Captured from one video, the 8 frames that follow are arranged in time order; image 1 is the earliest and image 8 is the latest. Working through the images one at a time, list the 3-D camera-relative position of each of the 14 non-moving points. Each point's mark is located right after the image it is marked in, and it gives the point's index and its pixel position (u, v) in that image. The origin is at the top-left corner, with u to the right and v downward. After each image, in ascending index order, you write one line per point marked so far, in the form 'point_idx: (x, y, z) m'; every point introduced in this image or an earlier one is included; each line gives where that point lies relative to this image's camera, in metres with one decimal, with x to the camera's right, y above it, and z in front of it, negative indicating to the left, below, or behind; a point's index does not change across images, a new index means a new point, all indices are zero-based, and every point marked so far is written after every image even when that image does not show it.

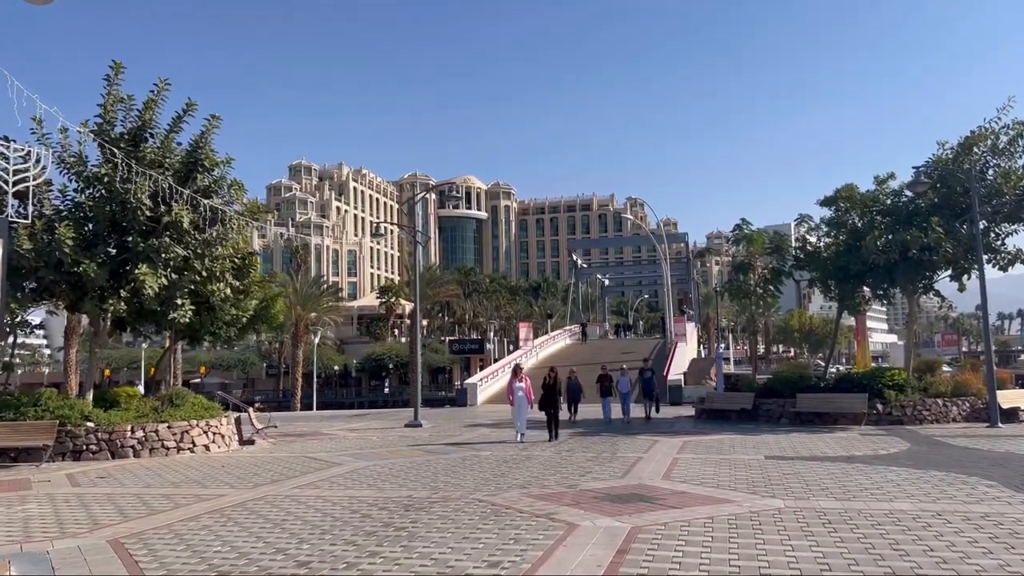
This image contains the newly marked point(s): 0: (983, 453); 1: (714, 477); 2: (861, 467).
0: (+8.4, -2.9, +14.5) m
1: (+3.0, -2.8, +12.0) m
2: (+5.5, -2.8, +12.9) m
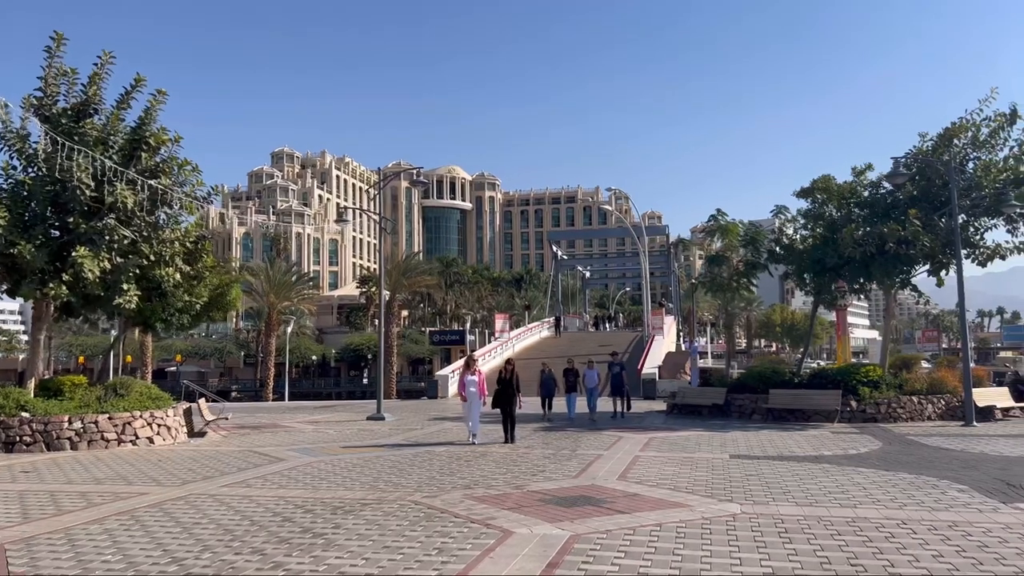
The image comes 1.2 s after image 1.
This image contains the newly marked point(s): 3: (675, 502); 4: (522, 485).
0: (+7.6, -2.8, +13.9) m
1: (+2.2, -2.6, +11.4) m
2: (+4.8, -2.7, +12.3) m
3: (+1.9, -2.5, +9.4) m
4: (+0.1, -2.6, +10.5) m
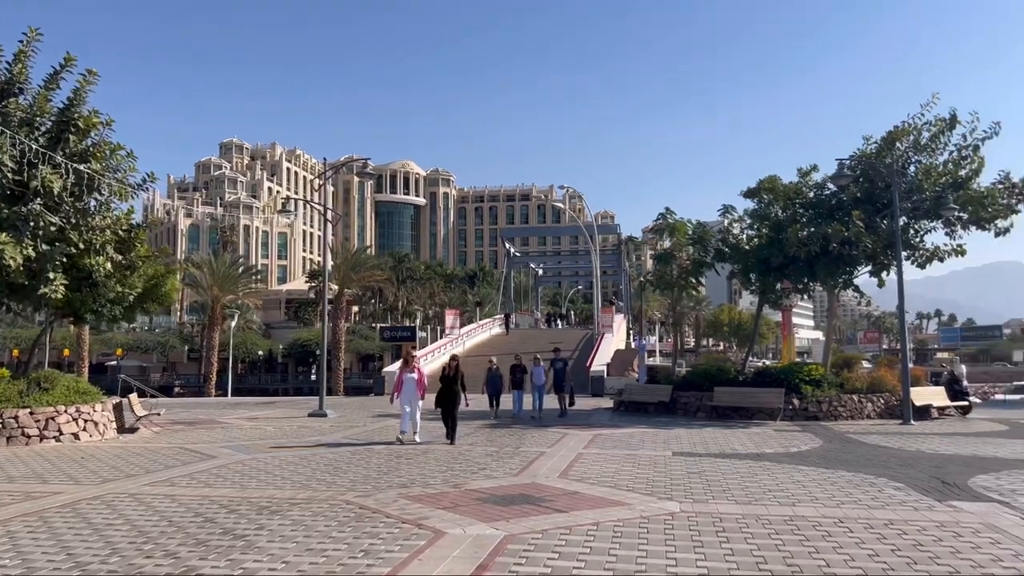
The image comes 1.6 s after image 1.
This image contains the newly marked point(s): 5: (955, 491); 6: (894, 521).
0: (+6.6, -2.8, +14.1) m
1: (+1.4, -2.6, +11.2) m
2: (+3.9, -2.7, +12.3) m
3: (+1.2, -2.4, +9.2) m
4: (-0.7, -2.5, +10.2) m
5: (+5.4, -2.5, +9.9) m
6: (+3.8, -2.3, +8.0) m
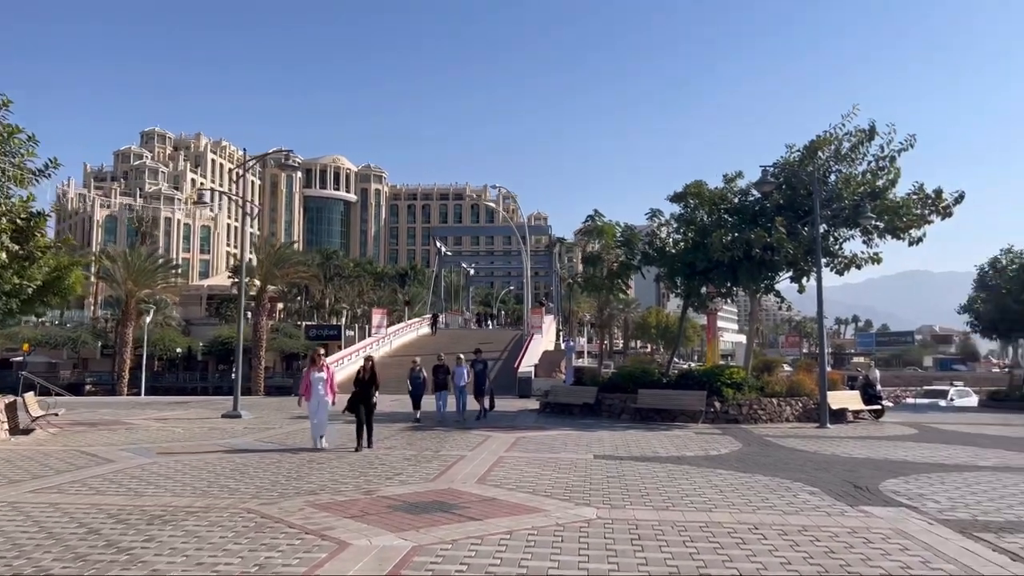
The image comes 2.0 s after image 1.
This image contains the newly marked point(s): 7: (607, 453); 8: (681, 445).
0: (+5.2, -2.9, +14.3) m
1: (+0.3, -2.6, +11.0) m
2: (+2.6, -2.7, +12.3) m
3: (+0.2, -2.4, +8.9) m
4: (-1.7, -2.4, +9.8) m
5: (+4.4, -2.6, +10.0) m
6: (+2.9, -2.3, +8.0) m
7: (+1.7, -2.9, +14.3) m
8: (+3.2, -3.0, +15.5) m
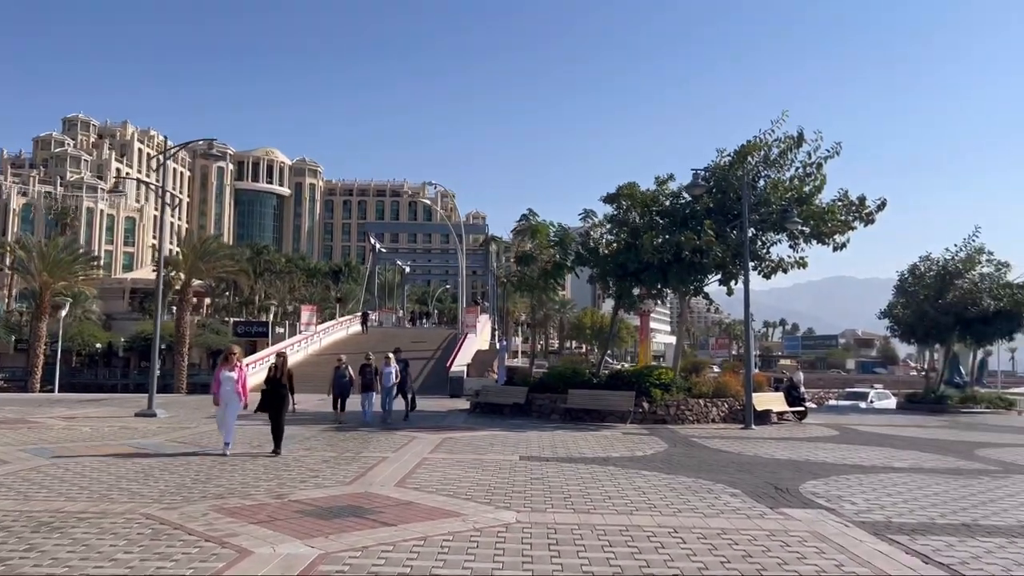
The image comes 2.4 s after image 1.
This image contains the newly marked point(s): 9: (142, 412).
0: (+3.9, -3.0, +14.4) m
1: (-0.8, -2.6, +10.7) m
2: (+1.5, -2.7, +12.2) m
3: (-0.7, -2.4, +8.7) m
4: (-2.6, -2.4, +9.3) m
5: (+3.4, -2.6, +10.1) m
6: (+2.1, -2.4, +7.9) m
7: (+0.3, -2.9, +14.1) m
8: (+1.8, -3.0, +15.4) m
9: (-9.0, -3.0, +19.9) m
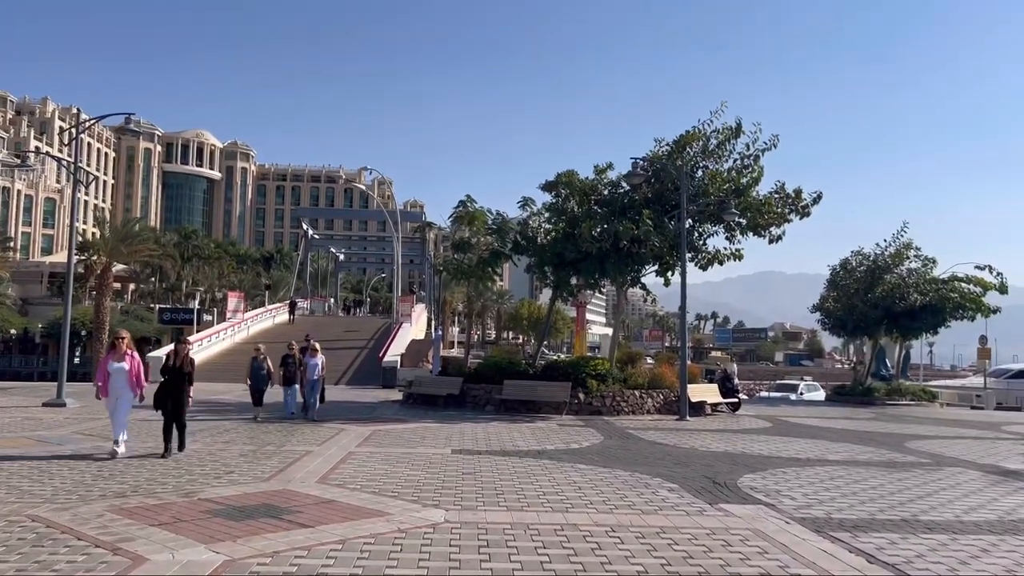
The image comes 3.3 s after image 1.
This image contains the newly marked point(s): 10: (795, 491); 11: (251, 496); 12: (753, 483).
0: (+2.7, -2.8, +14.1) m
1: (-1.6, -2.4, +10.1) m
2: (+0.5, -2.5, +11.8) m
3: (-1.4, -2.2, +8.1) m
4: (-3.4, -2.2, +8.6) m
5: (+2.6, -2.5, +9.8) m
6: (+1.4, -2.2, +7.5) m
7: (-0.8, -2.7, +13.6) m
8: (+0.6, -2.8, +15.0) m
9: (-10.6, -2.6, +18.6) m
10: (+3.4, -2.4, +9.8) m
11: (-2.8, -2.2, +8.6) m
12: (+3.1, -2.5, +10.5) m
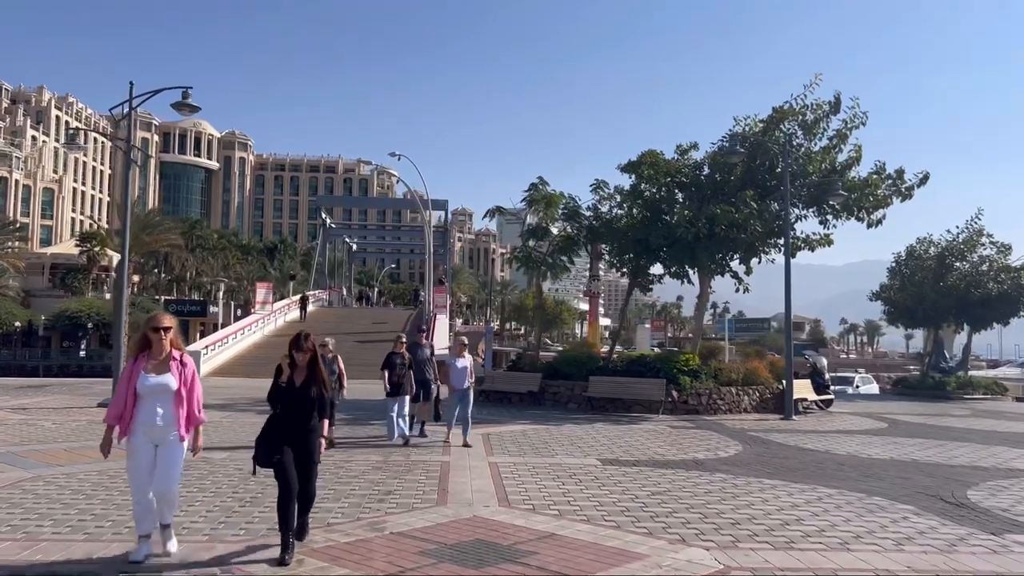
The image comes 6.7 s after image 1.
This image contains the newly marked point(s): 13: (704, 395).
0: (+4.9, -2.6, +12.6) m
1: (+0.6, -2.2, +8.6) m
2: (+2.7, -2.4, +10.3) m
3: (+0.8, -2.1, +6.5) m
4: (-1.2, -2.1, +7.1) m
5: (+4.8, -2.3, +8.3) m
6: (+3.7, -2.1, +6.0) m
7: (+1.4, -2.5, +12.1) m
8: (+2.7, -2.6, +13.5) m
9: (-8.5, -2.4, +17.0) m
10: (+5.6, -2.3, +8.3) m
11: (-0.5, -2.1, +7.1) m
12: (+5.3, -2.4, +9.0) m
13: (+4.6, -2.6, +19.5) m
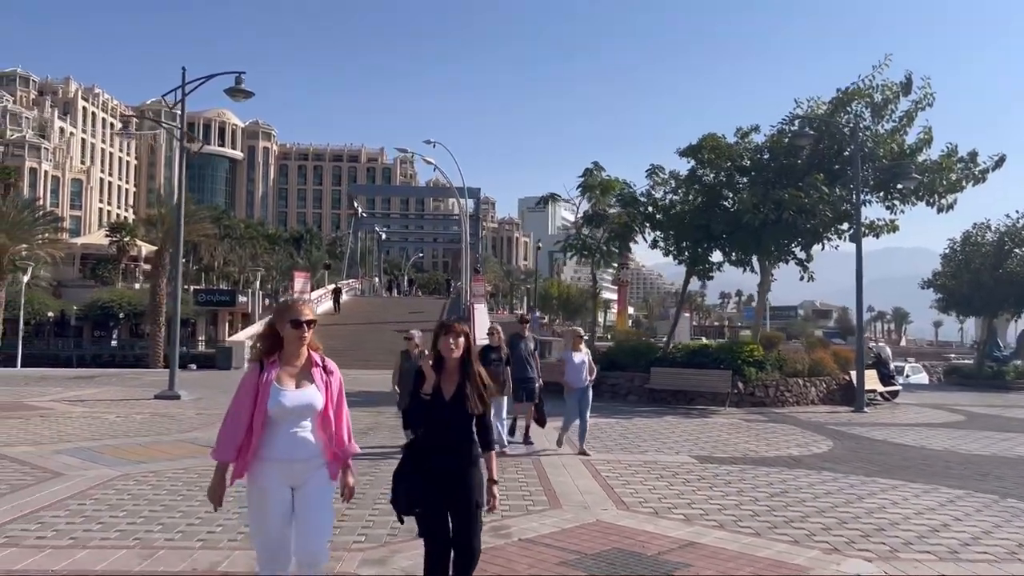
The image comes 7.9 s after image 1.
0: (+6.1, -2.4, +12.0) m
1: (+1.7, -2.1, +8.1) m
2: (+3.9, -2.2, +9.7) m
3: (+1.9, -2.0, +6.0) m
4: (-0.1, -2.0, +6.6) m
5: (+5.9, -2.2, +7.7) m
6: (+4.7, -2.0, +5.5) m
7: (+2.6, -2.3, +11.6) m
8: (+4.0, -2.4, +13.0) m
9: (-7.1, -2.2, +16.7) m
10: (+6.7, -2.2, +7.7) m
11: (+0.6, -2.0, +6.6) m
12: (+6.4, -2.2, +8.4) m
13: (+6.0, -2.3, +18.9) m
